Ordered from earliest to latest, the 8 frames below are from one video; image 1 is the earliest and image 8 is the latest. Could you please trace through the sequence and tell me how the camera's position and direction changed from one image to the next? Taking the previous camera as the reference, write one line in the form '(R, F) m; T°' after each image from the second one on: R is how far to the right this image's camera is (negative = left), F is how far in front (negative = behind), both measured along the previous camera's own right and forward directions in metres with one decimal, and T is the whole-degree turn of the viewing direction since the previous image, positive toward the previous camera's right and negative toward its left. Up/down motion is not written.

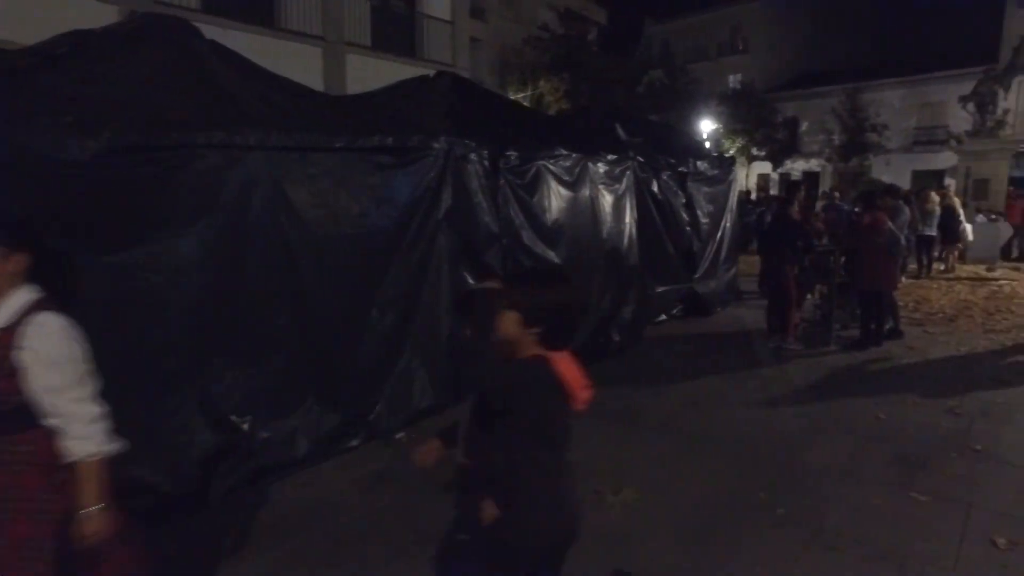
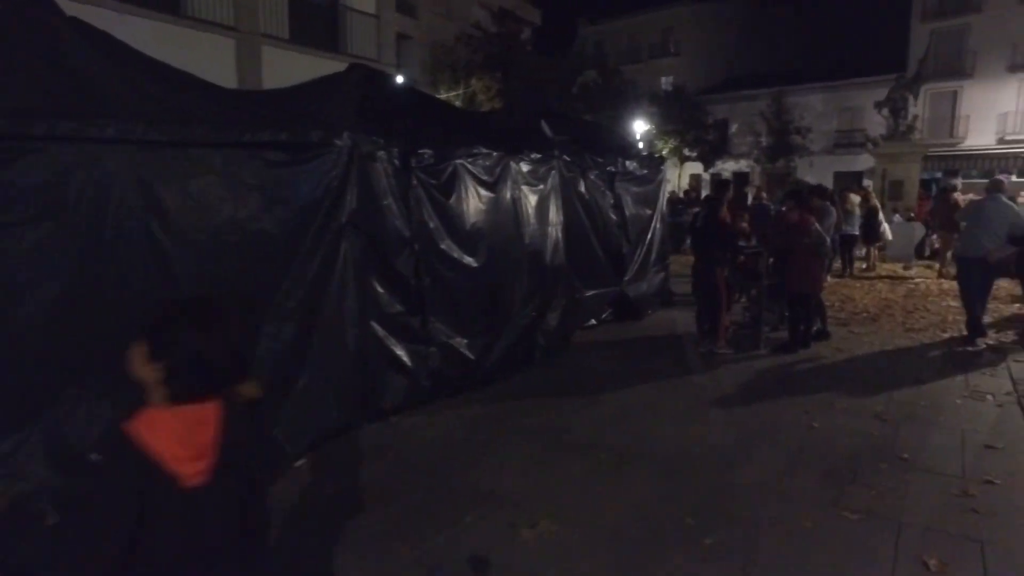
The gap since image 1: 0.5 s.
(+0.2, +0.4) m; +5°
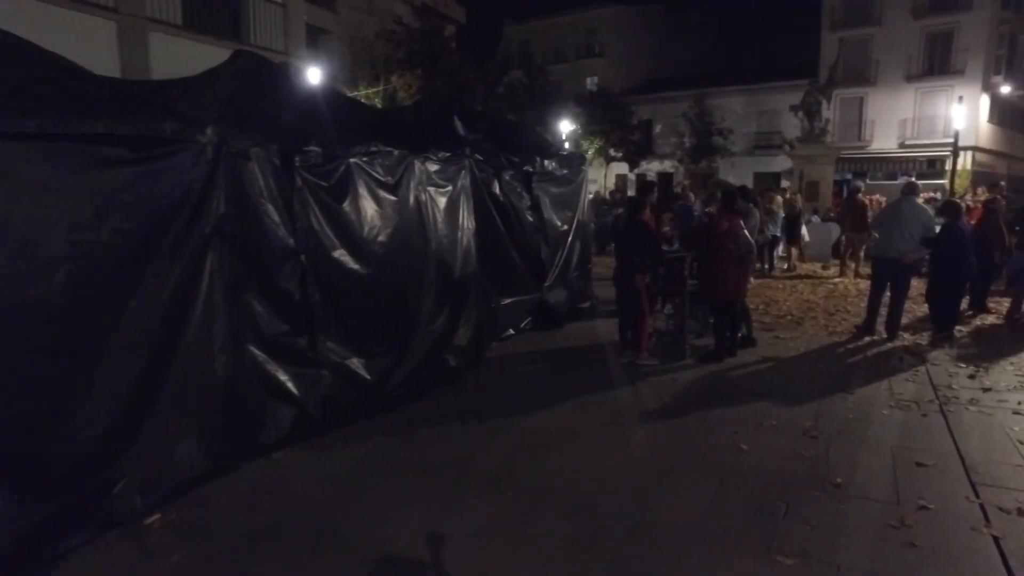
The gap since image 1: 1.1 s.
(+0.3, +0.6) m; +6°
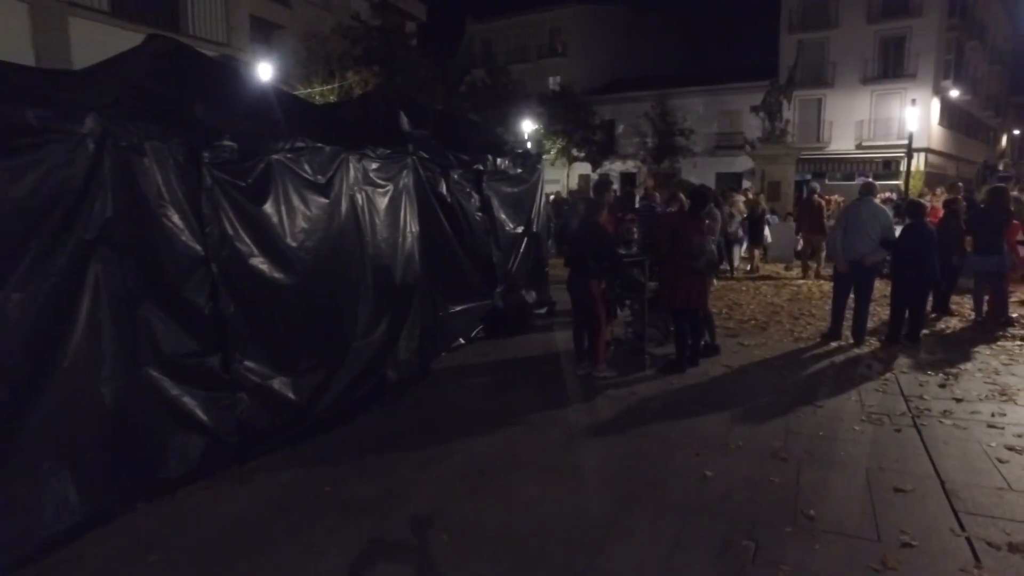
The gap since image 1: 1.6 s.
(+0.2, +0.6) m; +3°
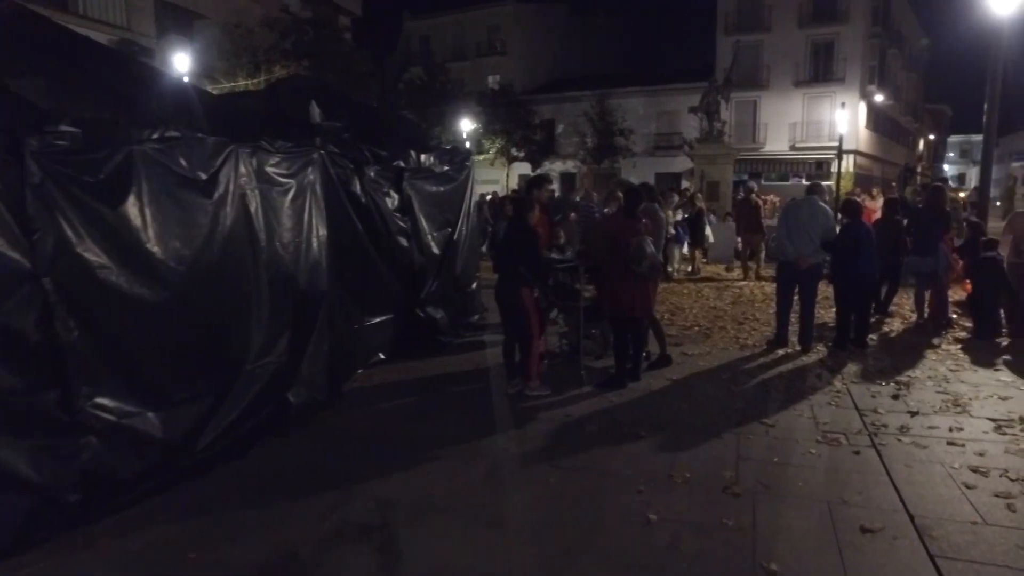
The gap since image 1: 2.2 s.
(+0.2, +0.8) m; +5°
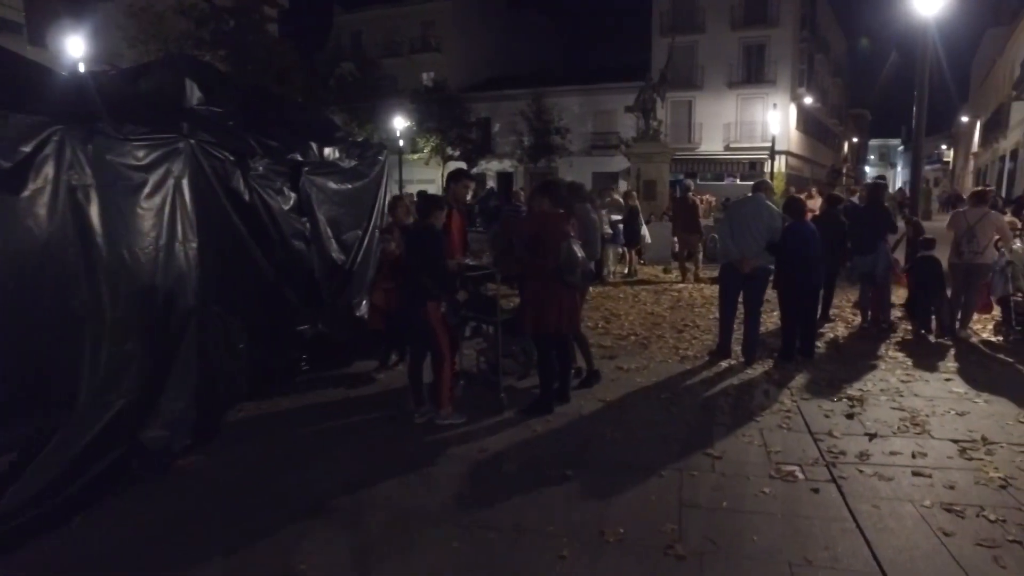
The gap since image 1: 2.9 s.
(+0.3, +0.9) m; +5°
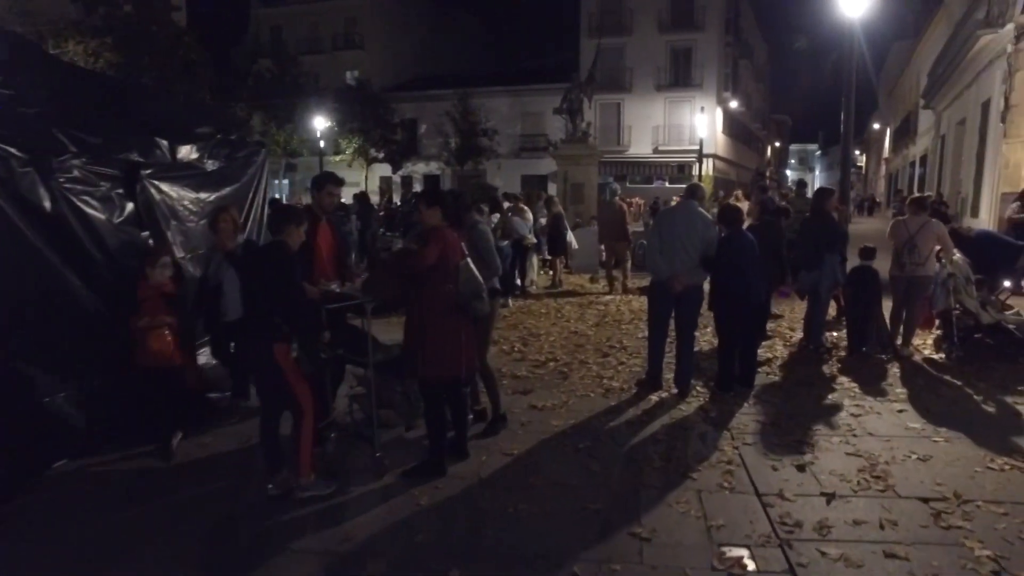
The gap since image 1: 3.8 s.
(+0.4, +1.2) m; +5°
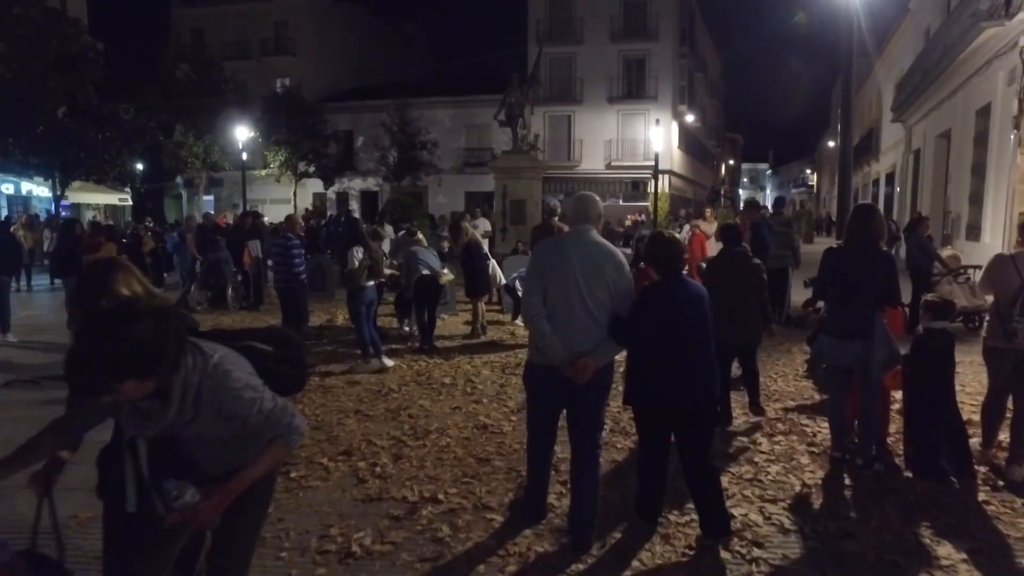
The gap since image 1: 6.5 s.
(+0.8, +3.5) m; +4°
